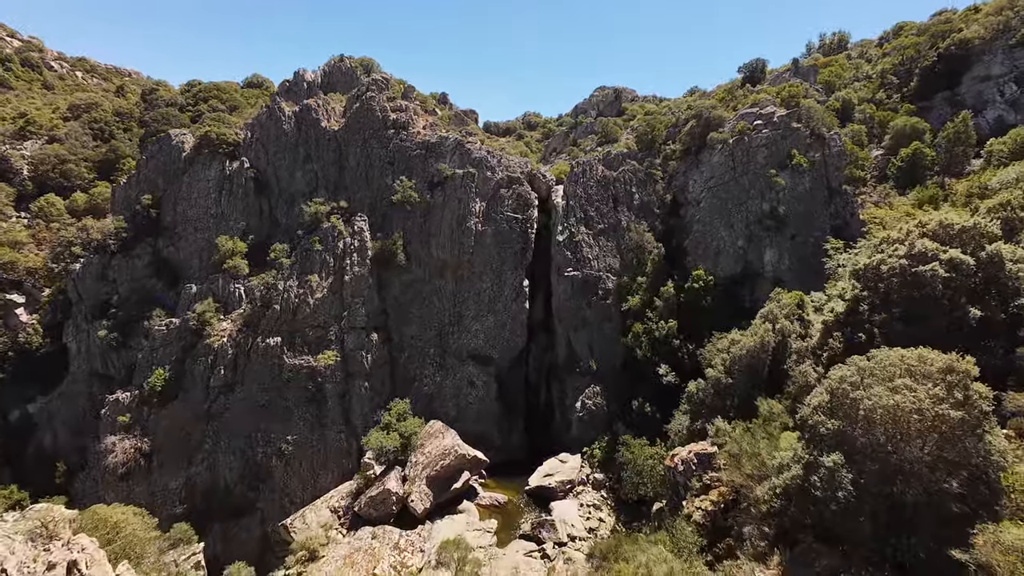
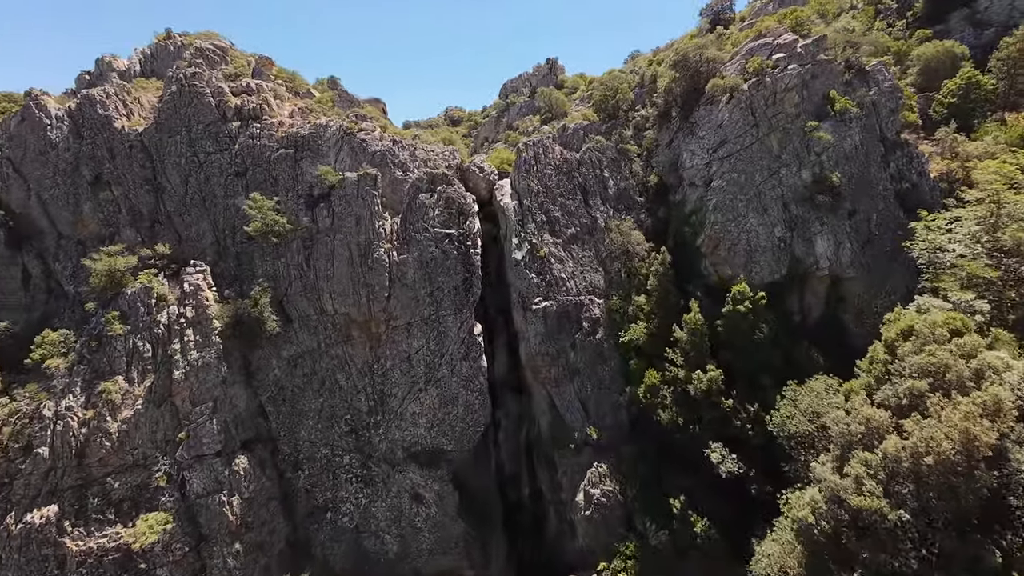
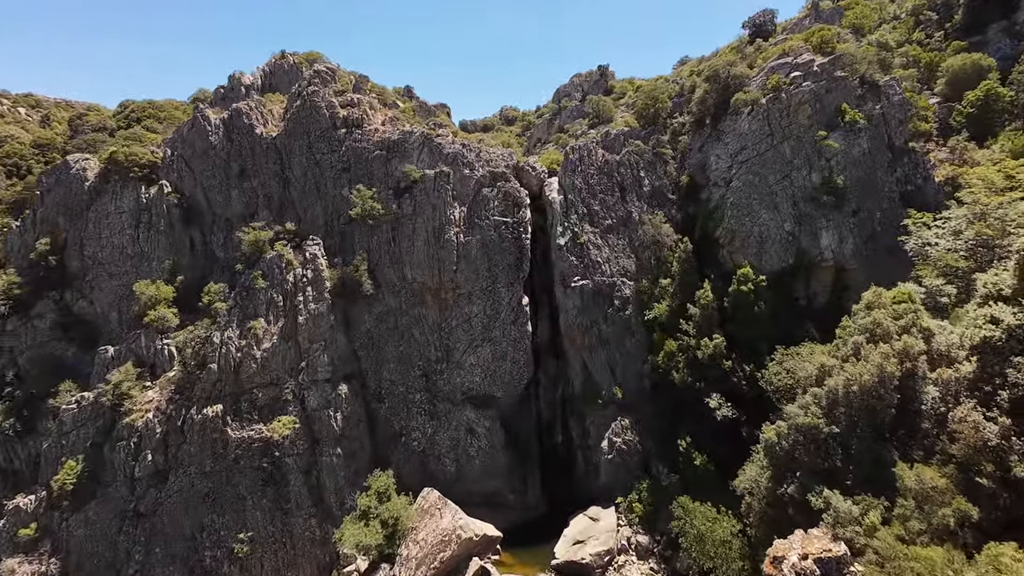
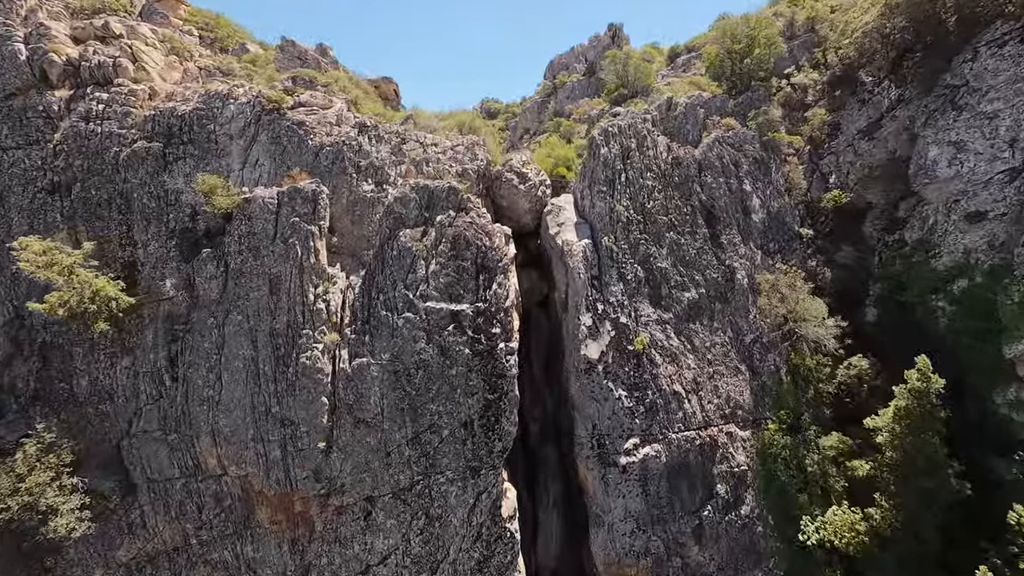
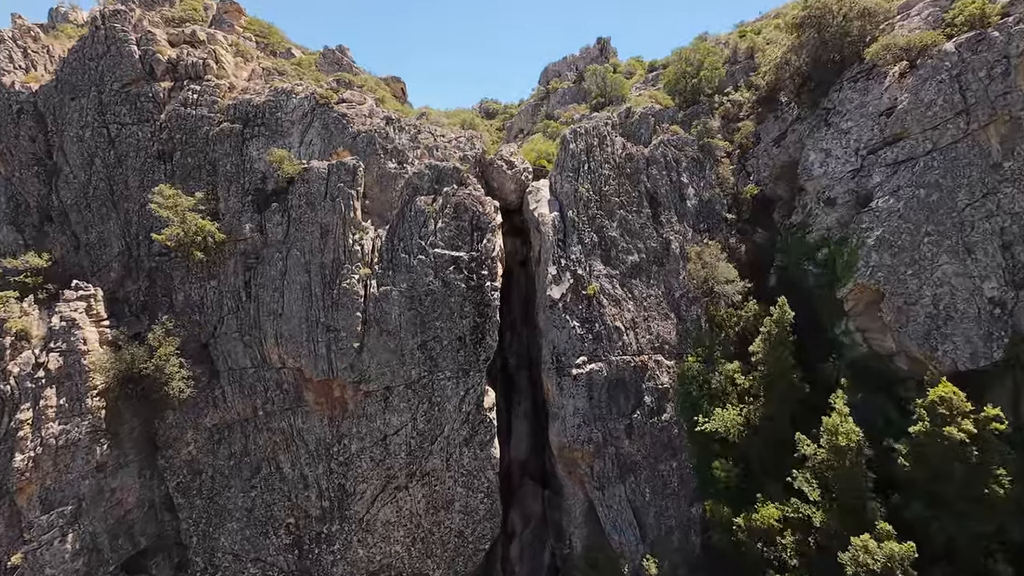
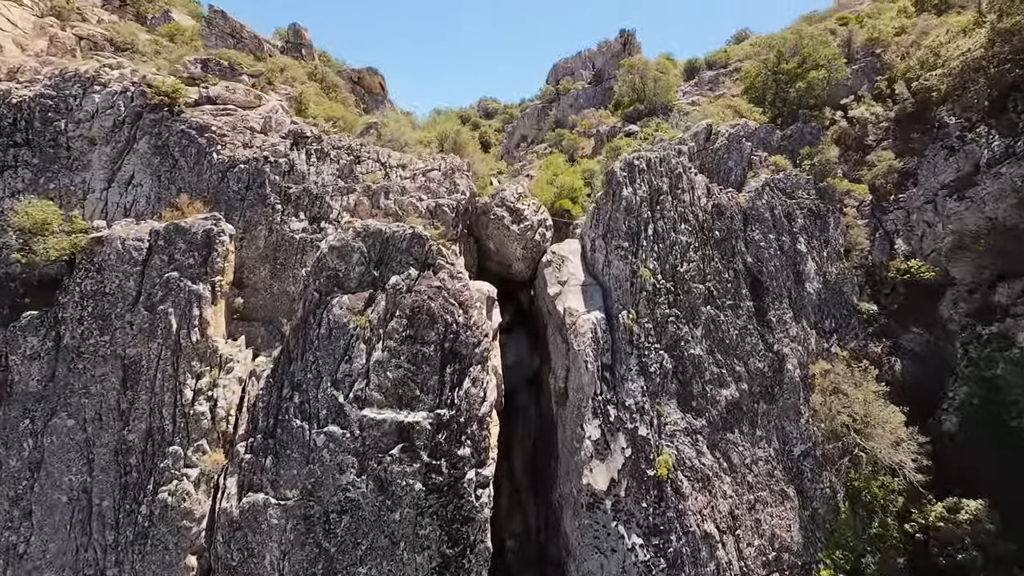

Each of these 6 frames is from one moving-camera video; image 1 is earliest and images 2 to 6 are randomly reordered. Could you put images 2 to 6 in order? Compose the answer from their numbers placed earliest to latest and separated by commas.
3, 2, 5, 4, 6
